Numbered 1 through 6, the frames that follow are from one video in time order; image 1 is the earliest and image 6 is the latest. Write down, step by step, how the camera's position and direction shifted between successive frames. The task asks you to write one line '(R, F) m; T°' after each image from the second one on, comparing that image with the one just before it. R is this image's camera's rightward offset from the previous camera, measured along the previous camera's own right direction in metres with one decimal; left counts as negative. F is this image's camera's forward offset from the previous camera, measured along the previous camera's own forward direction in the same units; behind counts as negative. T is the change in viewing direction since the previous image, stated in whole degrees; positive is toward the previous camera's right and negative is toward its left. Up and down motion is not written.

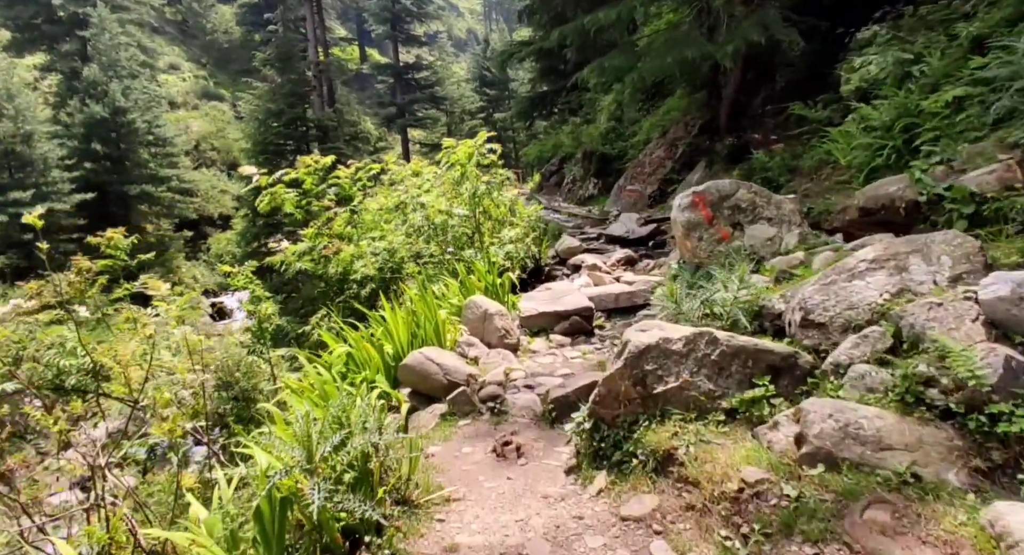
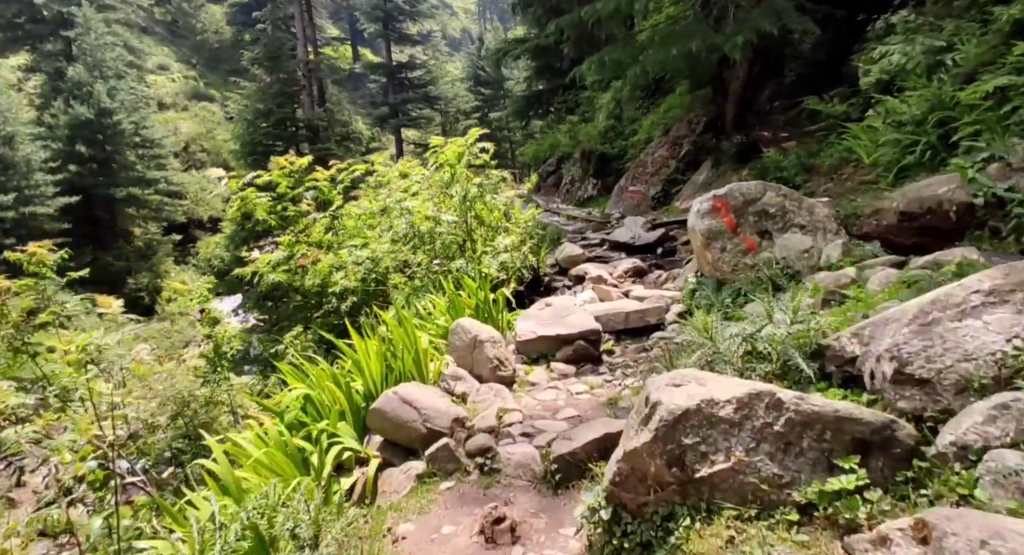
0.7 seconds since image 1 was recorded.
(0.0, +0.6) m; 0°
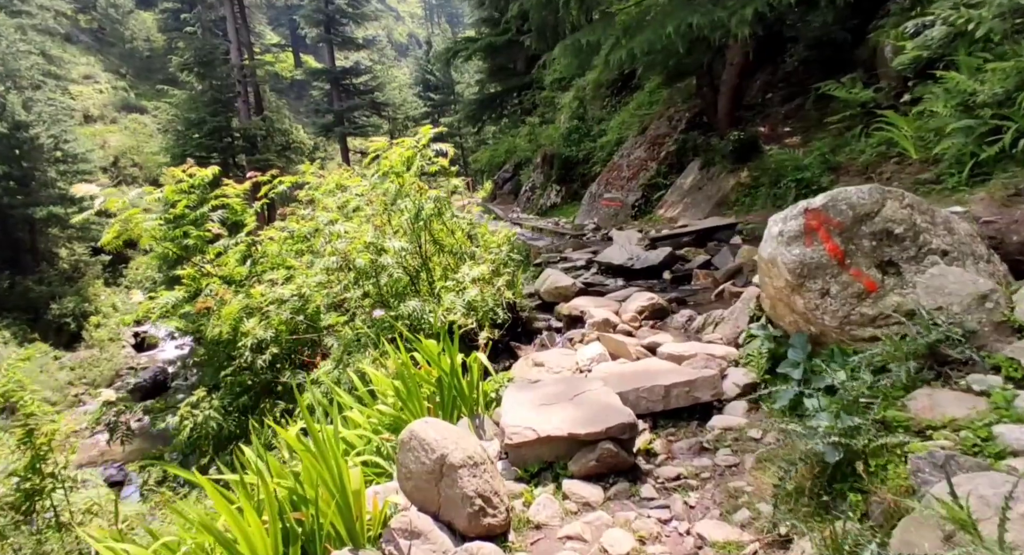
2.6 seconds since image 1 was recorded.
(-0.1, +1.6) m; +4°
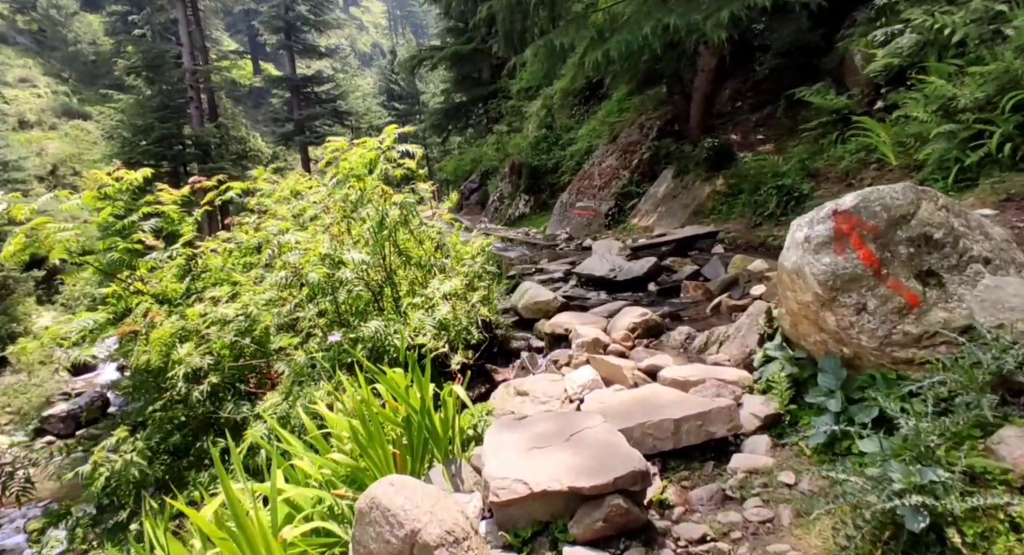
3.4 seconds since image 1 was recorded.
(-0.1, +0.5) m; +3°
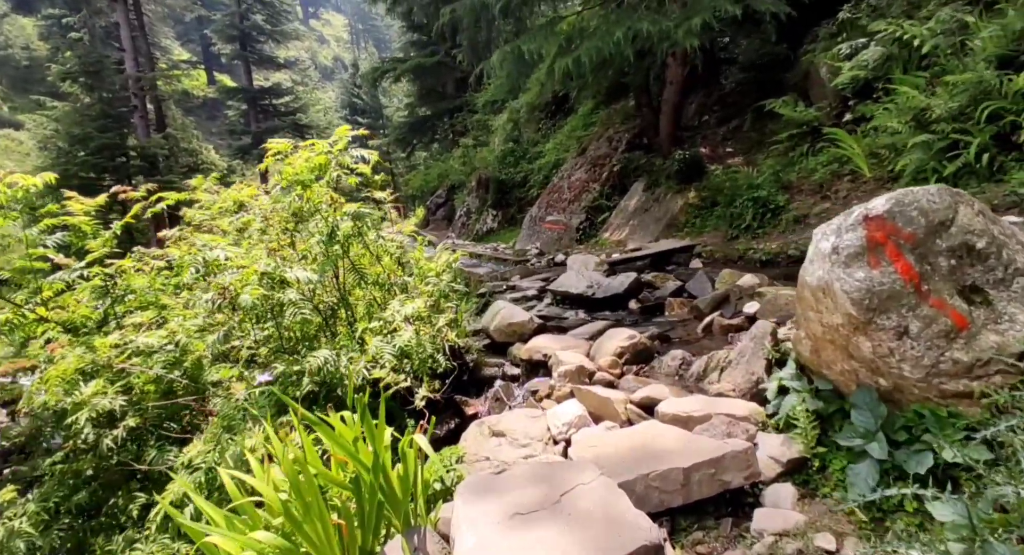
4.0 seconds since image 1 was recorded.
(0.0, +0.5) m; +3°
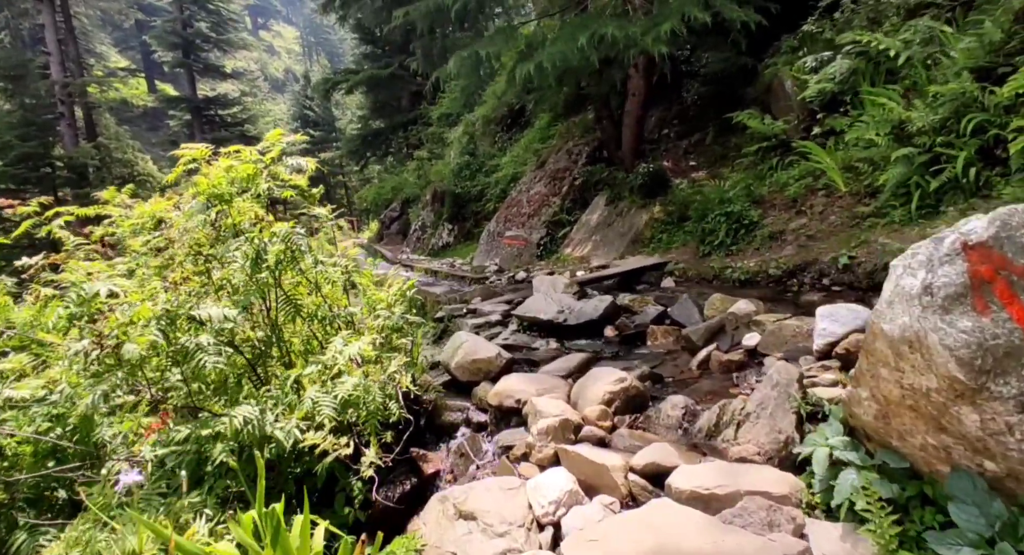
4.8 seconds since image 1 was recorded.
(-0.1, +0.6) m; +4°
